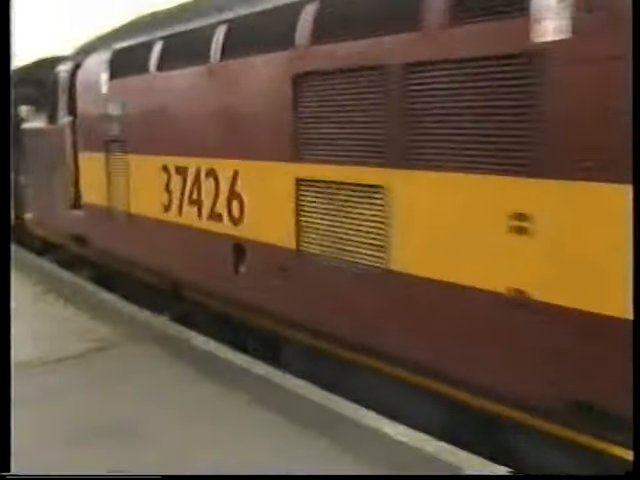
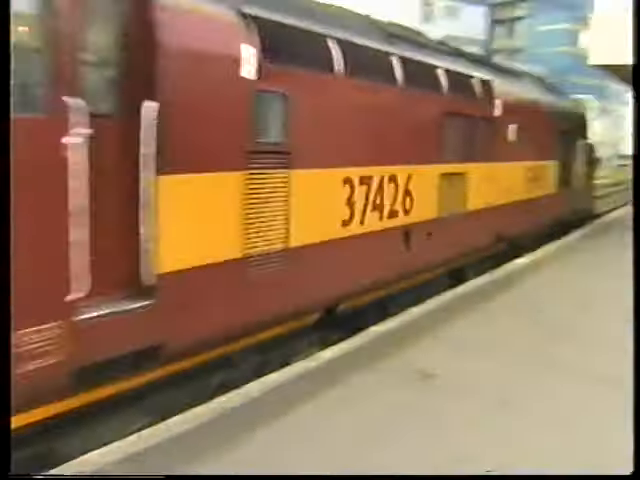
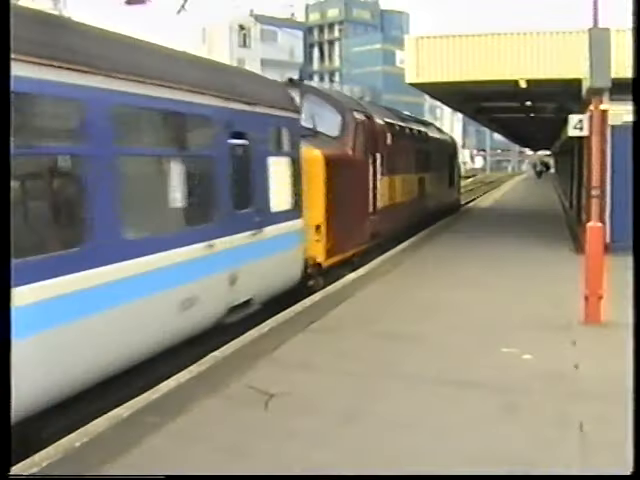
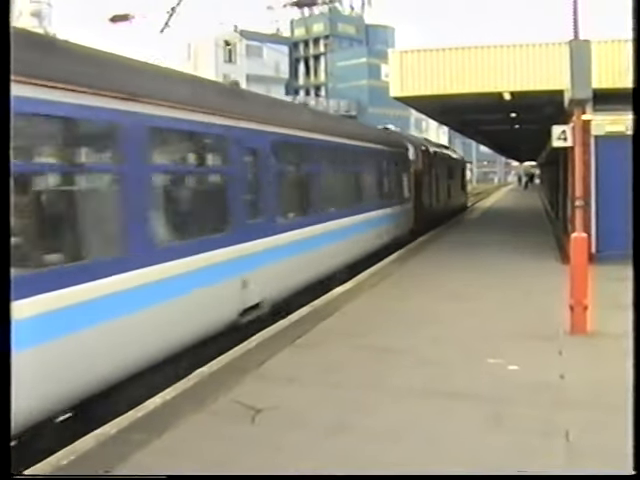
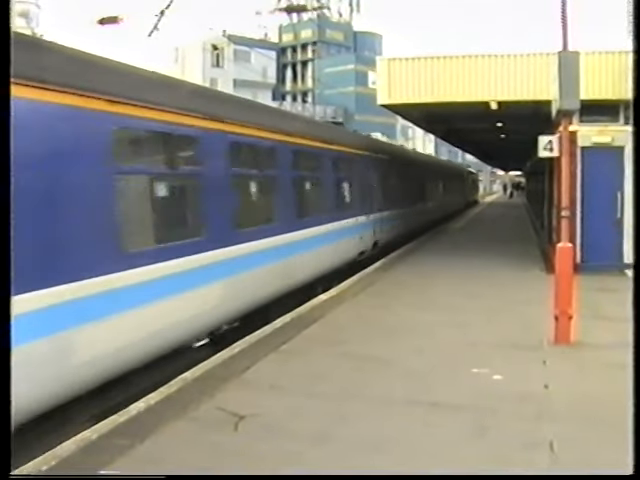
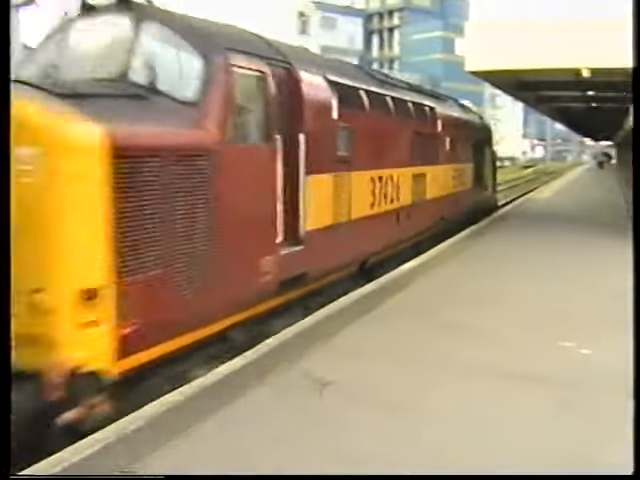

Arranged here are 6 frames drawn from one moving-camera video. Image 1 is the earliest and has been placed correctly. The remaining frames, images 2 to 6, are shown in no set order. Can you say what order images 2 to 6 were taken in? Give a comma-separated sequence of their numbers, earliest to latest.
2, 6, 3, 4, 5
